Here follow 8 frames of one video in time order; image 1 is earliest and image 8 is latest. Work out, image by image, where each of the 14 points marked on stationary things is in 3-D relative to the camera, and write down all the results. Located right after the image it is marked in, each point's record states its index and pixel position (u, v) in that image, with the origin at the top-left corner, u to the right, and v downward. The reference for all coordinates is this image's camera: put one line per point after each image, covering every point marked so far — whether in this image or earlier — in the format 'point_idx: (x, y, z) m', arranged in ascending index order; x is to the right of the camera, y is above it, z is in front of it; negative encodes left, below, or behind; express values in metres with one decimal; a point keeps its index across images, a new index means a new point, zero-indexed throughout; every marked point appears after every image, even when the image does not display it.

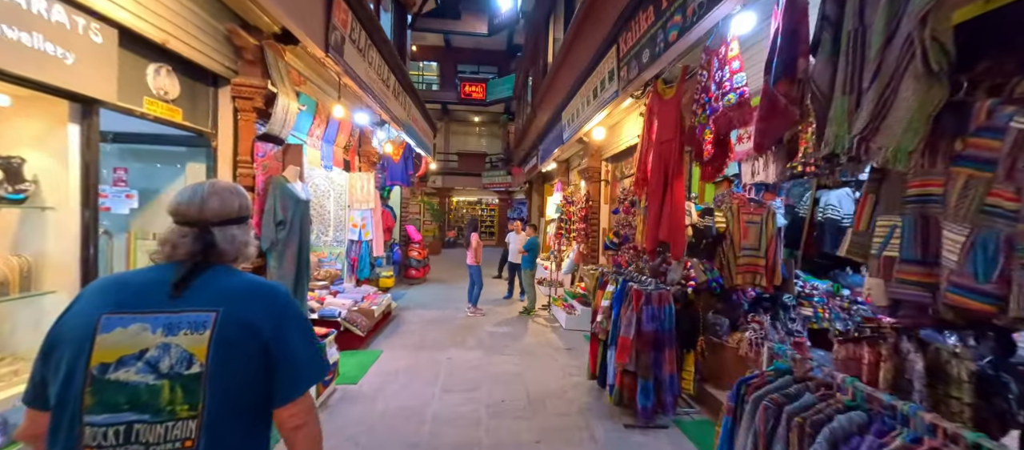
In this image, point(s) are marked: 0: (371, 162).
0: (-1.8, +0.8, +5.2) m
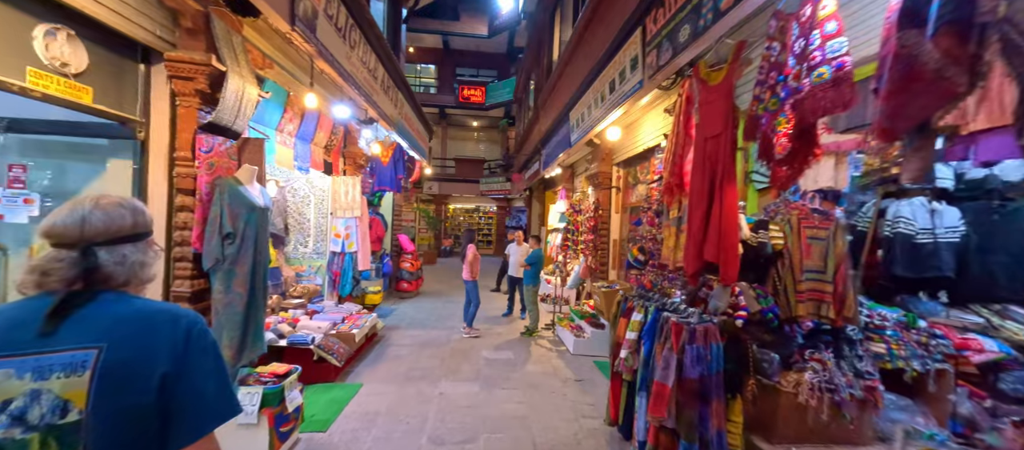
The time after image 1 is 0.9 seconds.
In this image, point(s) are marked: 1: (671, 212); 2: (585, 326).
0: (-1.8, +0.7, +4.7) m
1: (+1.0, +0.1, +2.7) m
2: (+0.8, -1.1, +4.4) m
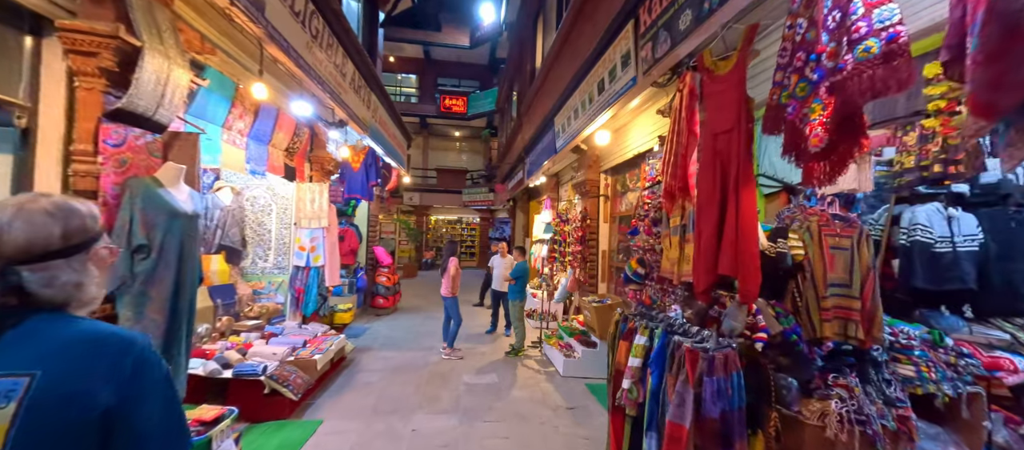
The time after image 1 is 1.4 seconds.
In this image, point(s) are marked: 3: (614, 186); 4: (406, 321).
0: (-2.0, +0.6, +4.3) m
1: (+0.9, 0.0, +2.4) m
2: (+0.6, -1.2, +4.0) m
3: (+1.2, +0.5, +4.8) m
4: (-1.6, -1.5, +6.2) m
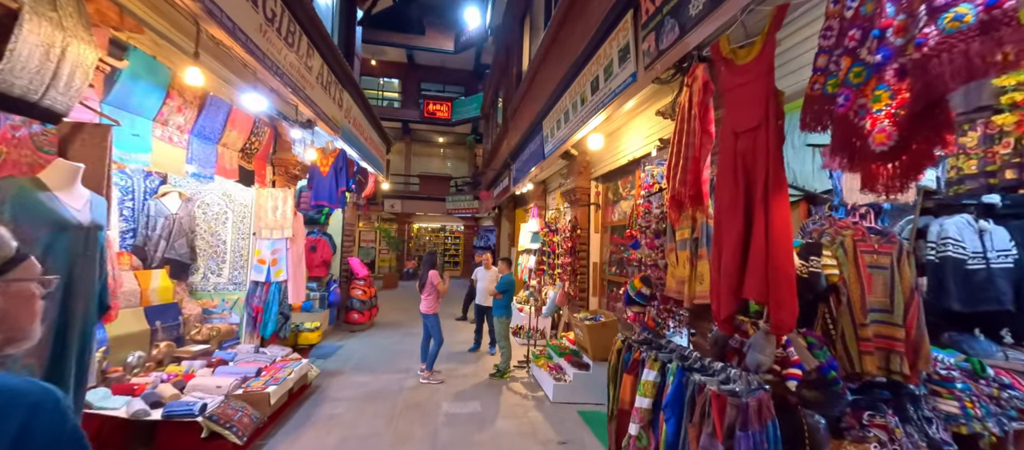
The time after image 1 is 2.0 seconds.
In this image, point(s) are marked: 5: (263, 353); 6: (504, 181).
0: (-2.1, +0.5, +3.9) m
1: (+0.9, 0.0, +2.1) m
2: (+0.5, -1.3, +3.7) m
3: (+1.1, +0.4, +4.6) m
4: (-1.9, -1.6, +5.8) m
5: (-2.1, -1.1, +3.4) m
6: (-0.1, +0.9, +8.2) m
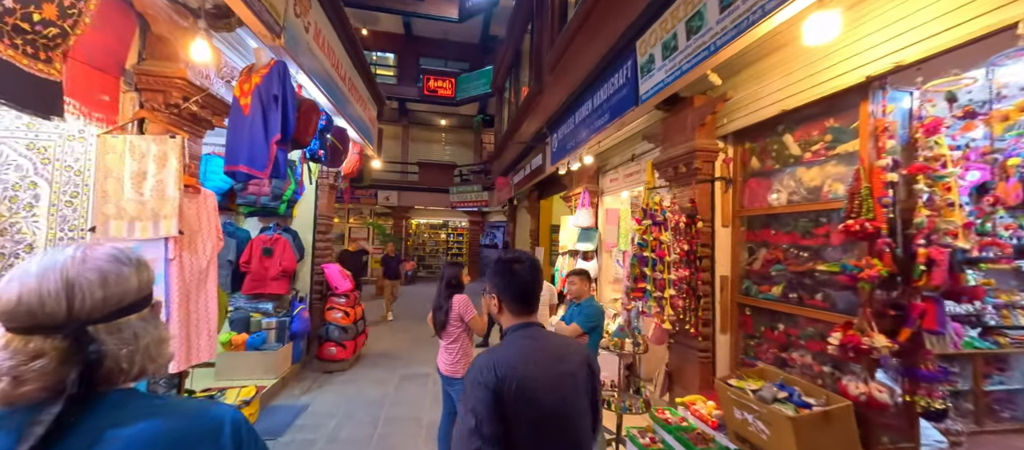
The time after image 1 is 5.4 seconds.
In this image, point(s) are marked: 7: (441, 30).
0: (-1.6, +0.5, +2.0) m
1: (+1.4, 0.0, +0.2) m
2: (+1.0, -1.2, +1.8) m
3: (+1.6, +0.4, +2.7) m
4: (-1.3, -1.5, +3.9) m
5: (-1.5, -1.0, +1.5) m
6: (+0.3, +1.0, +6.3) m
7: (-2.2, +6.1, +12.5) m
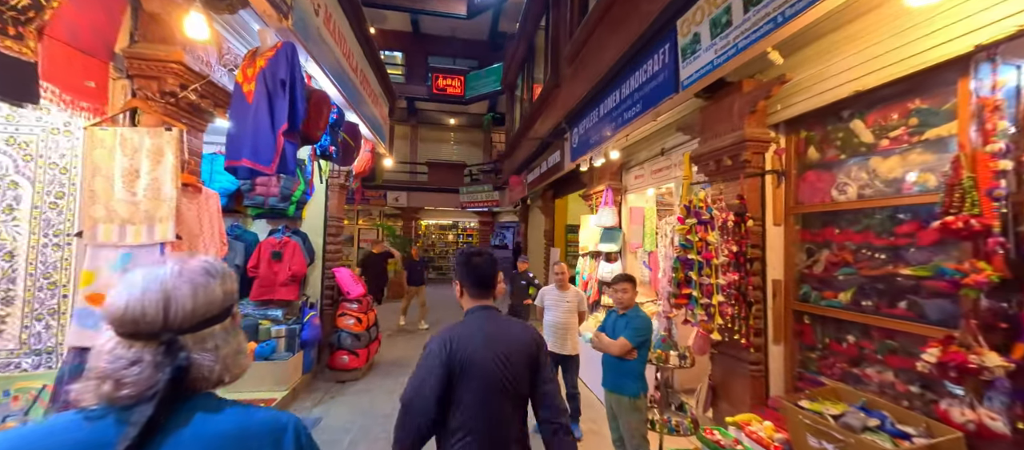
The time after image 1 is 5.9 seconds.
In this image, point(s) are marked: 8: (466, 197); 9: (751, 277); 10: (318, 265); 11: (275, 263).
0: (-1.5, +0.5, +1.8) m
1: (+1.5, 0.0, 0.0) m
2: (+1.2, -1.2, +1.6) m
3: (+1.8, +0.5, +2.4) m
4: (-1.1, -1.5, +3.7) m
5: (-1.4, -1.0, +1.3) m
6: (+0.6, +1.0, +6.1) m
7: (-1.9, +6.1, +12.3) m
8: (-1.4, +0.8, +12.1) m
9: (+1.5, -0.3, +2.5) m
10: (-2.0, -0.4, +4.3) m
11: (-2.1, -0.3, +3.6) m
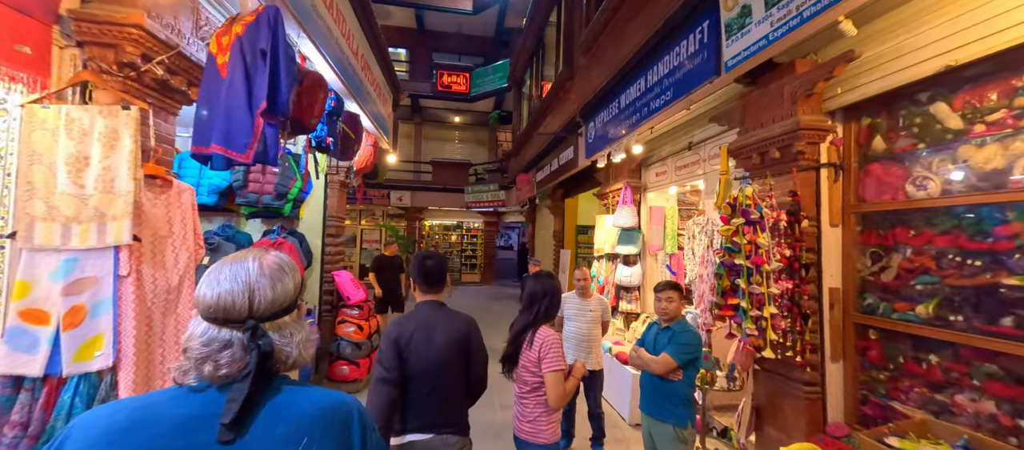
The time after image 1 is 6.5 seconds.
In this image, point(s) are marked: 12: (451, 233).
0: (-1.3, +0.5, +1.5) m
1: (+1.6, 0.0, -0.4) m
2: (+1.3, -1.2, +1.2) m
3: (+1.9, +0.5, +2.1) m
4: (-1.0, -1.5, +3.4) m
5: (-1.3, -1.0, +1.0) m
6: (+0.7, +1.0, +5.8) m
7: (-1.7, +6.1, +12.0) m
8: (-1.2, +0.8, +11.8) m
9: (+1.6, -0.3, +2.2) m
10: (-1.9, -0.4, +4.0) m
11: (-2.0, -0.3, +3.3) m
12: (-1.9, -0.3, +13.6) m
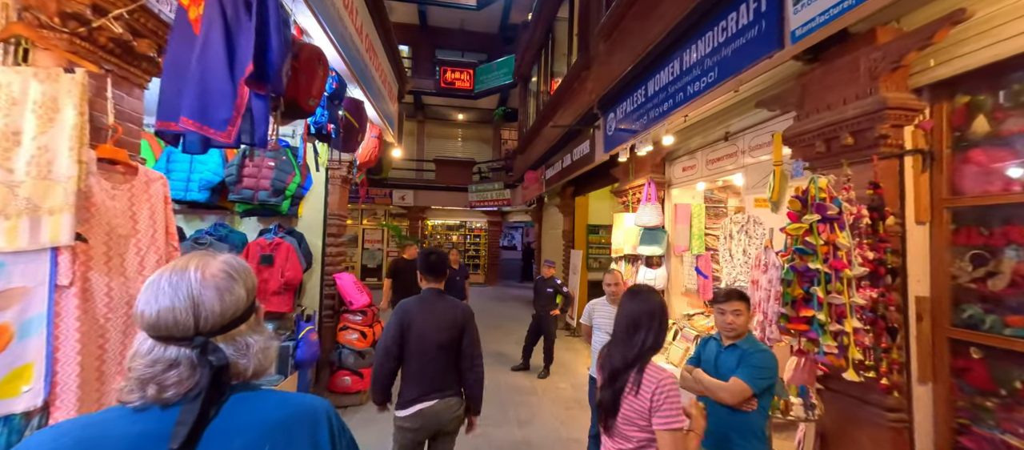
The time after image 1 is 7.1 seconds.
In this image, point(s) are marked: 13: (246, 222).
0: (-1.2, +0.5, +1.1) m
1: (+1.8, 0.0, -0.7) m
2: (+1.4, -1.2, +0.9) m
3: (+2.0, +0.5, +1.8) m
4: (-0.9, -1.5, +3.0) m
5: (-1.1, -1.0, +0.7) m
6: (+0.9, +1.0, +5.5) m
7: (-1.6, +6.1, +11.7) m
8: (-1.0, +0.8, +11.5) m
9: (+1.7, -0.3, +1.8) m
10: (-1.8, -0.4, +3.7) m
11: (-1.9, -0.3, +3.0) m
12: (-1.7, -0.3, +13.3) m
13: (-2.5, 0.0, +3.7) m
